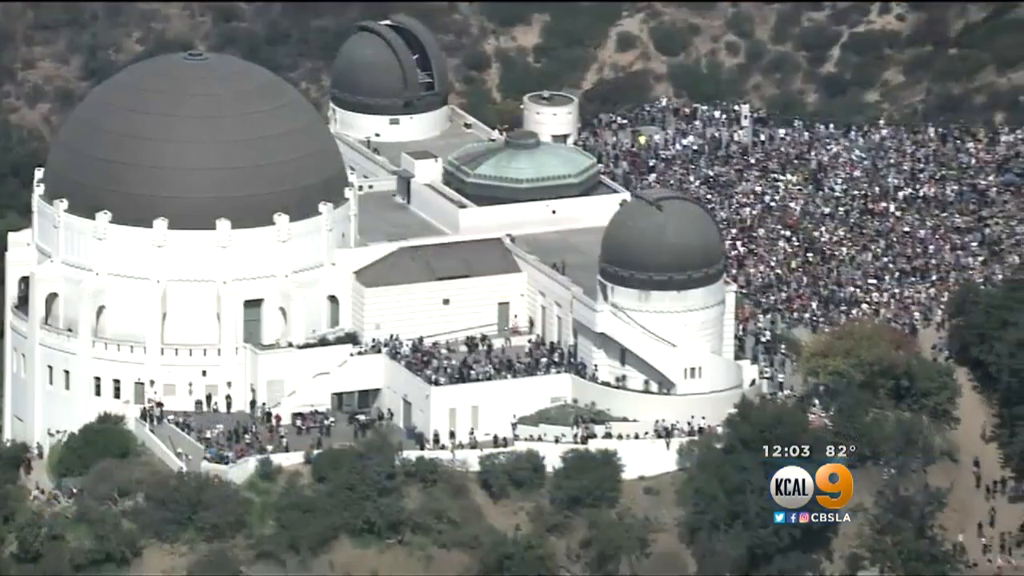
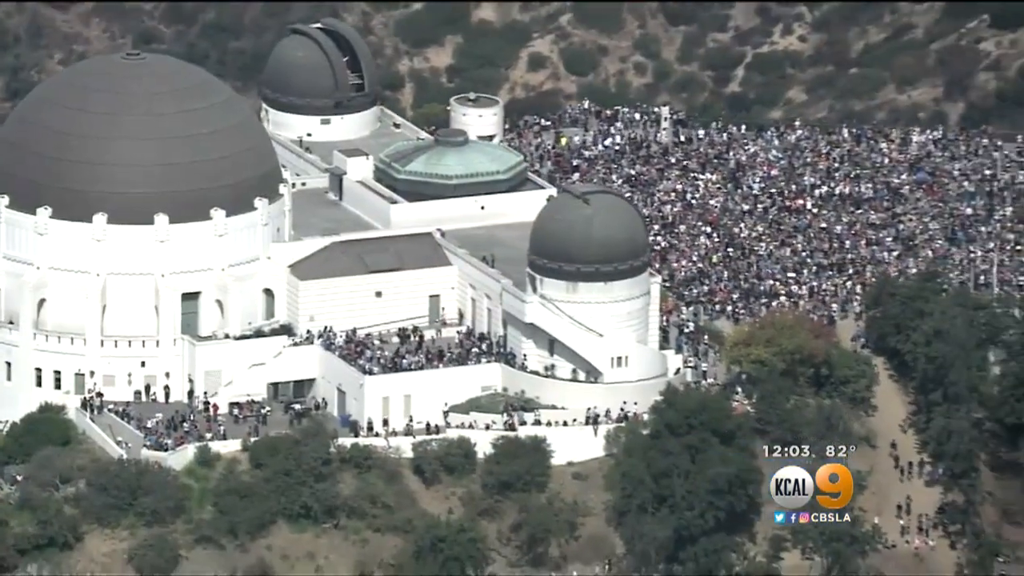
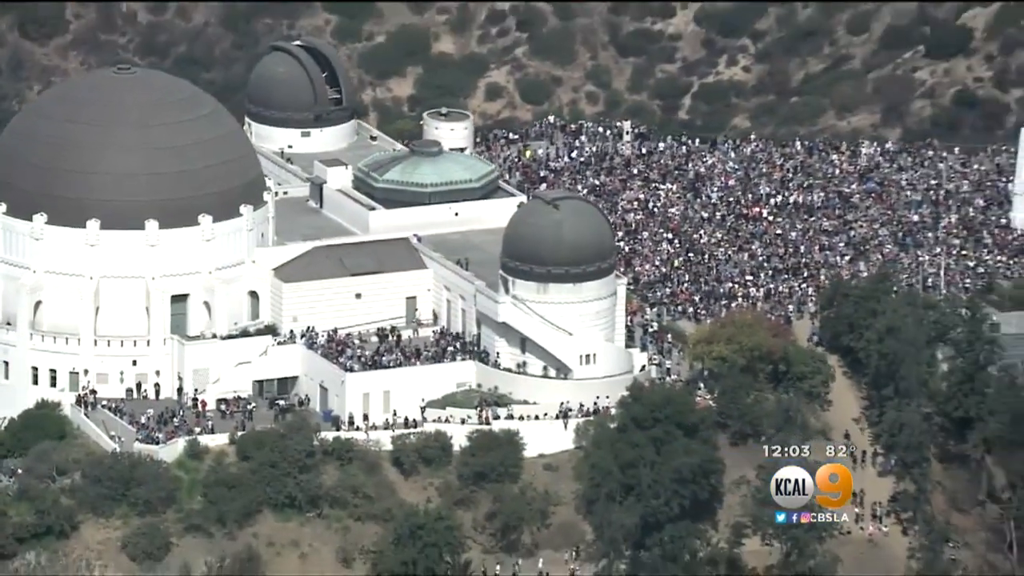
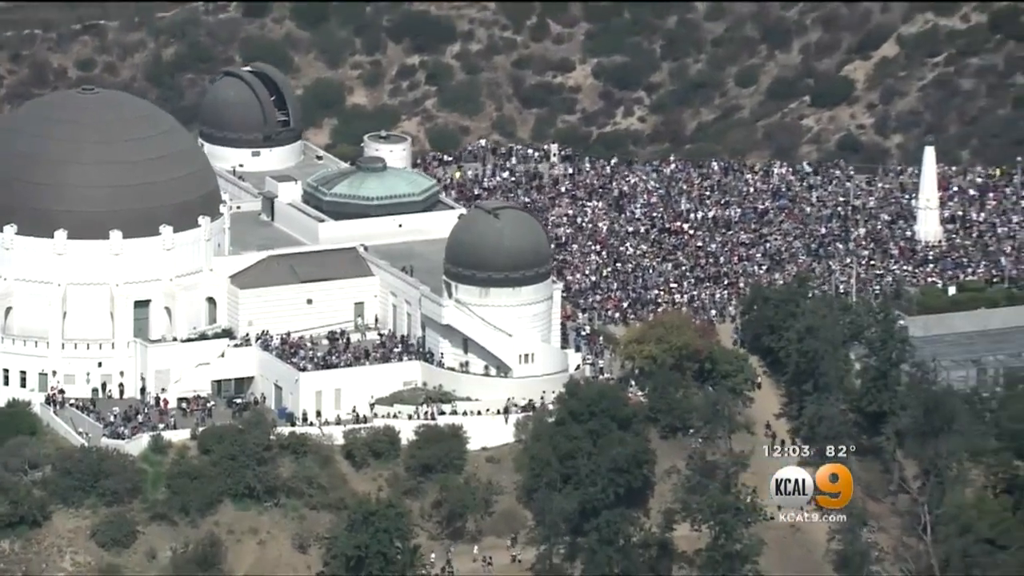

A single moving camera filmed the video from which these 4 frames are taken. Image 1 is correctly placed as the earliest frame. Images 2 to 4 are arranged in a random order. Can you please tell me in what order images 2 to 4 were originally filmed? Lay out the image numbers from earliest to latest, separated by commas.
2, 3, 4
